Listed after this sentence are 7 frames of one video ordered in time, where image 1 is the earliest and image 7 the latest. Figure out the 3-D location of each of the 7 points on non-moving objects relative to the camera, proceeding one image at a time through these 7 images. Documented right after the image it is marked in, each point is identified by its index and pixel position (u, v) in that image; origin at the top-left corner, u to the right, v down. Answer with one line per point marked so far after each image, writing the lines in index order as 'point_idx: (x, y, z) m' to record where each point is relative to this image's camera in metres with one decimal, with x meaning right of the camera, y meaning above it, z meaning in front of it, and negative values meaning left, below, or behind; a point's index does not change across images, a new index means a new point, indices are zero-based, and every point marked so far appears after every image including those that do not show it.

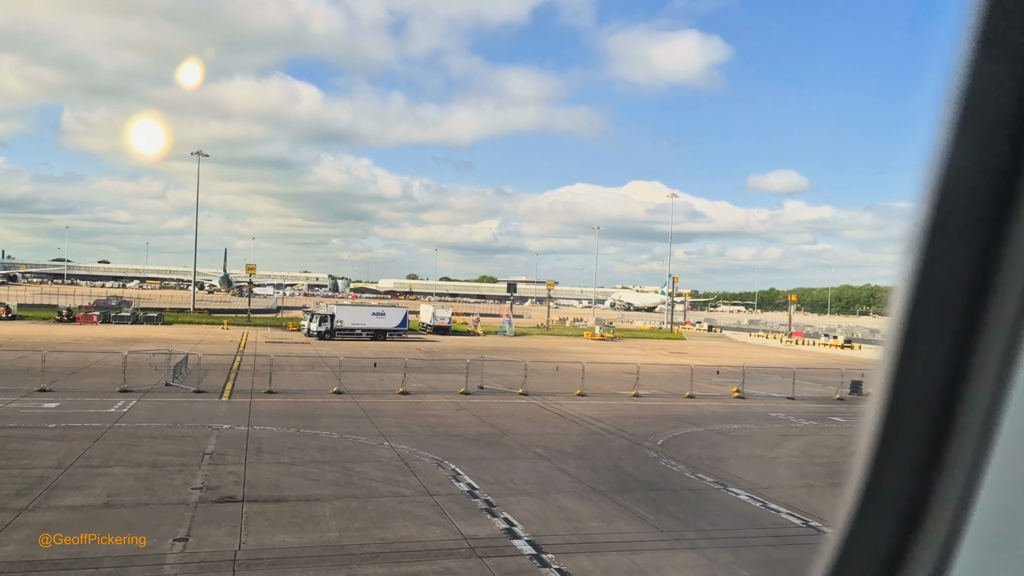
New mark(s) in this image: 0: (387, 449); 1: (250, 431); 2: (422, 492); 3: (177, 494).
0: (-4.5, -5.9, +15.9) m
1: (-10.1, -5.6, +17.2) m
2: (-2.6, -5.9, +12.7) m
3: (-9.0, -5.5, +11.8) m
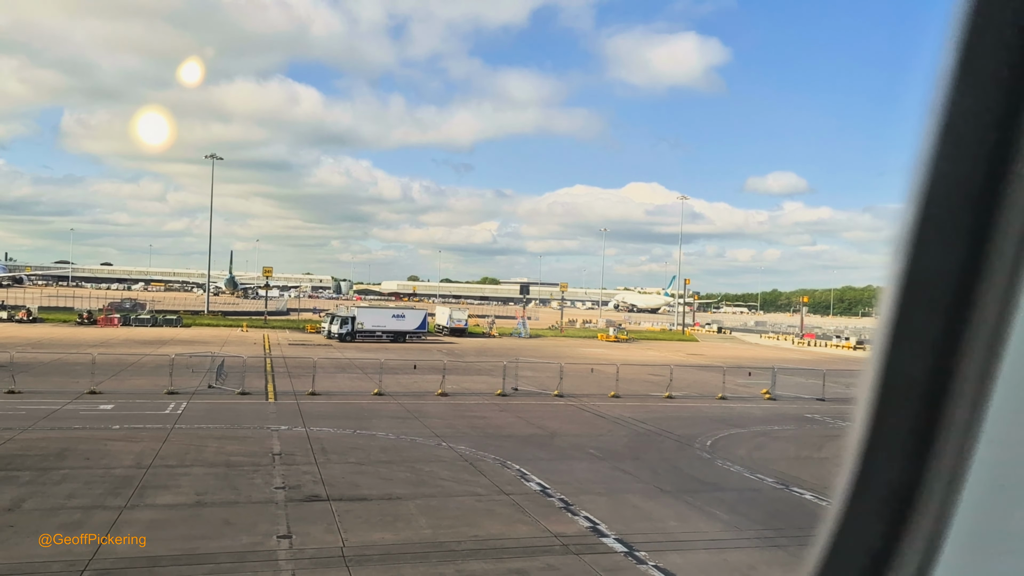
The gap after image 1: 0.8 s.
0: (-2.4, -6.0, +16.2) m
1: (-8.0, -5.7, +17.5) m
2: (-0.5, -6.0, +12.9) m
3: (-6.9, -5.6, +12.1) m
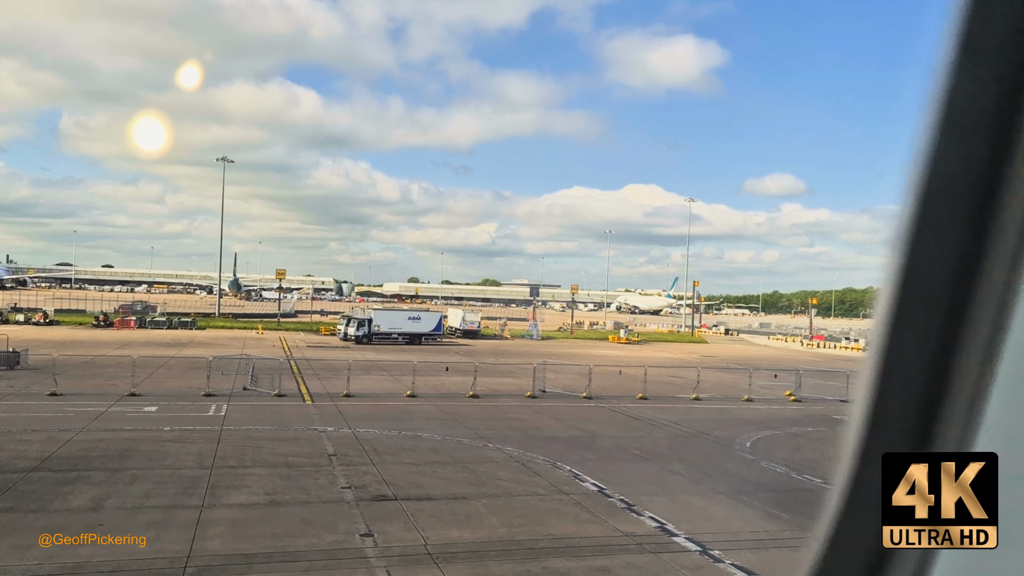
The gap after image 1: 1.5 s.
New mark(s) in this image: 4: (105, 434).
0: (-0.6, -6.1, +16.4) m
1: (-6.2, -5.8, +17.8) m
2: (+1.3, -6.1, +13.1) m
3: (-5.1, -5.7, +12.3) m
4: (-15.0, -5.4, +16.2) m
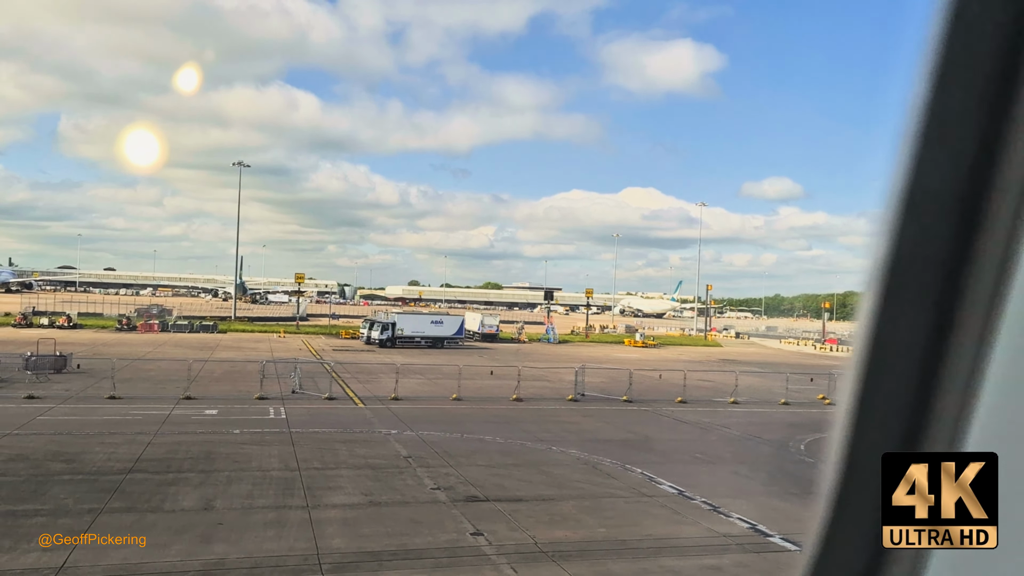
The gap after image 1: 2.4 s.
0: (+1.9, -6.3, +16.7) m
1: (-3.7, -6.1, +18.1) m
2: (+3.8, -6.3, +13.5) m
3: (-2.6, -5.9, +12.6) m
4: (-12.5, -5.6, +16.6) m
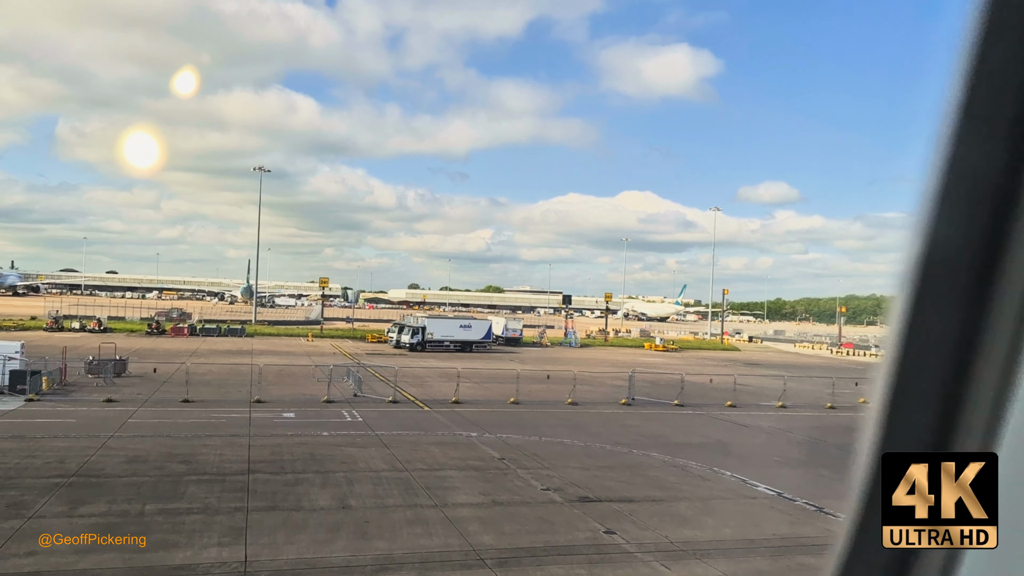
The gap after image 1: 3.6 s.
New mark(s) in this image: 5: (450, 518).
0: (+5.2, -6.6, +17.2) m
1: (-0.3, -6.3, +18.6) m
2: (+7.1, -6.5, +13.9) m
3: (+0.7, -6.2, +13.1) m
4: (-9.2, -5.9, +17.1) m
5: (-1.6, -5.9, +11.3) m
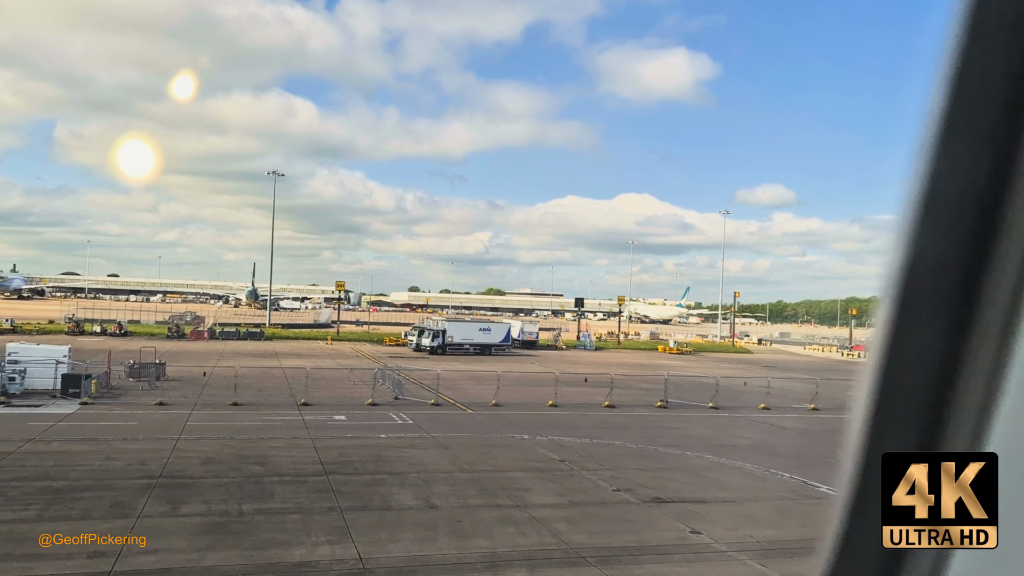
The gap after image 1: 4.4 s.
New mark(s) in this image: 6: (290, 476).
0: (+7.5, -6.8, +17.5) m
1: (+1.9, -6.5, +18.9) m
2: (+9.3, -6.7, +14.2) m
3: (+3.0, -6.3, +13.4) m
4: (-6.9, -6.1, +17.5) m
5: (+0.7, -6.1, +11.6) m
6: (-7.0, -5.9, +13.8) m
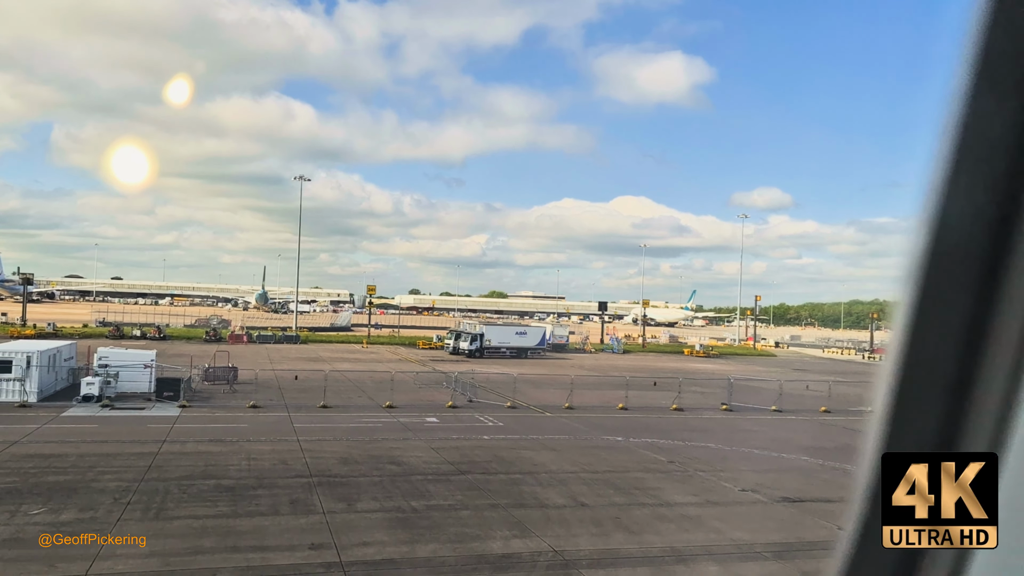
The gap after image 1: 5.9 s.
0: (+11.8, -7.1, +18.1) m
1: (+6.2, -6.9, +19.5) m
2: (+13.6, -7.0, +14.8) m
3: (+7.2, -6.6, +14.0) m
4: (-2.6, -6.4, +18.2) m
5: (+4.9, -6.3, +12.3) m
6: (-2.7, -6.2, +14.5) m
